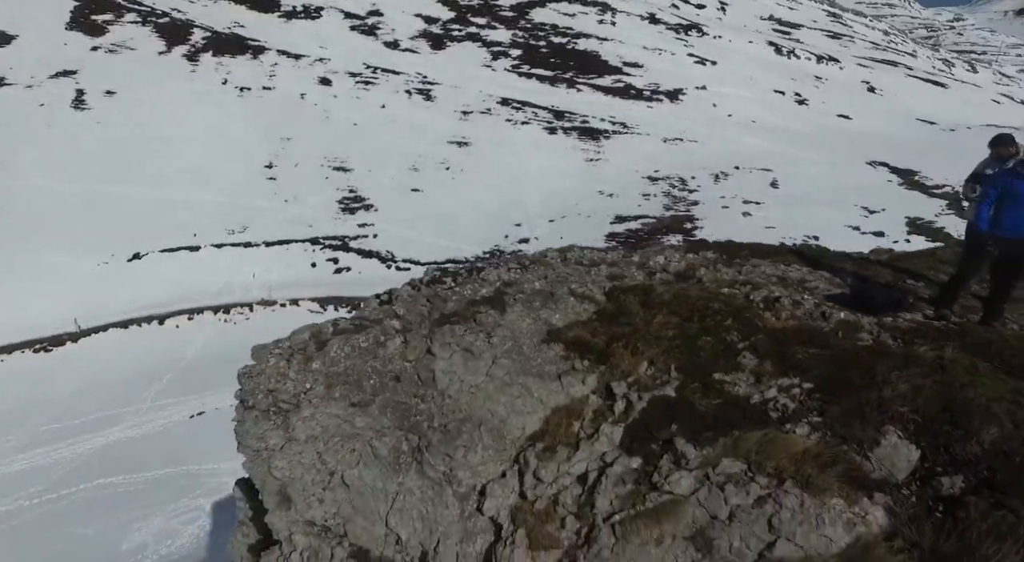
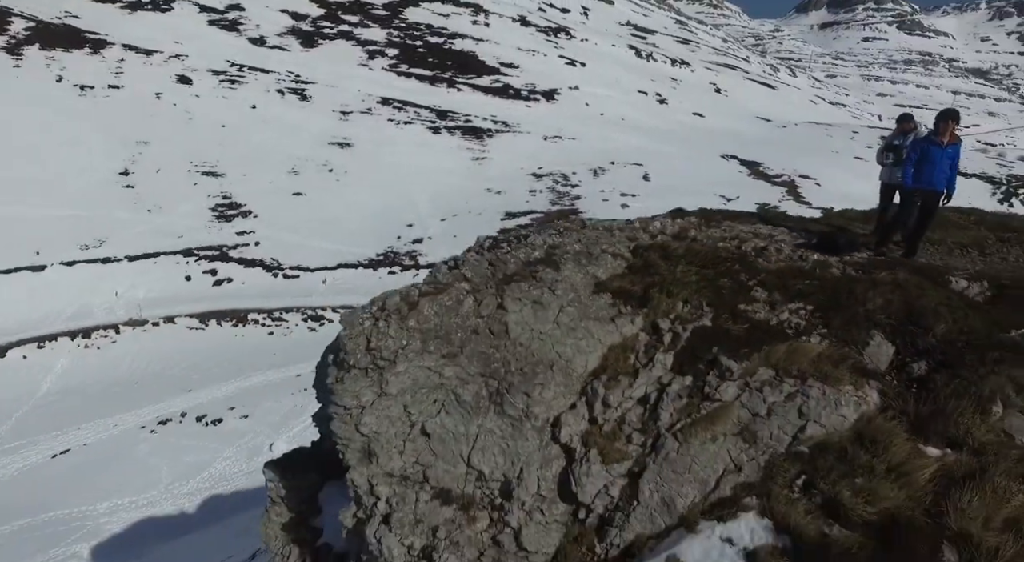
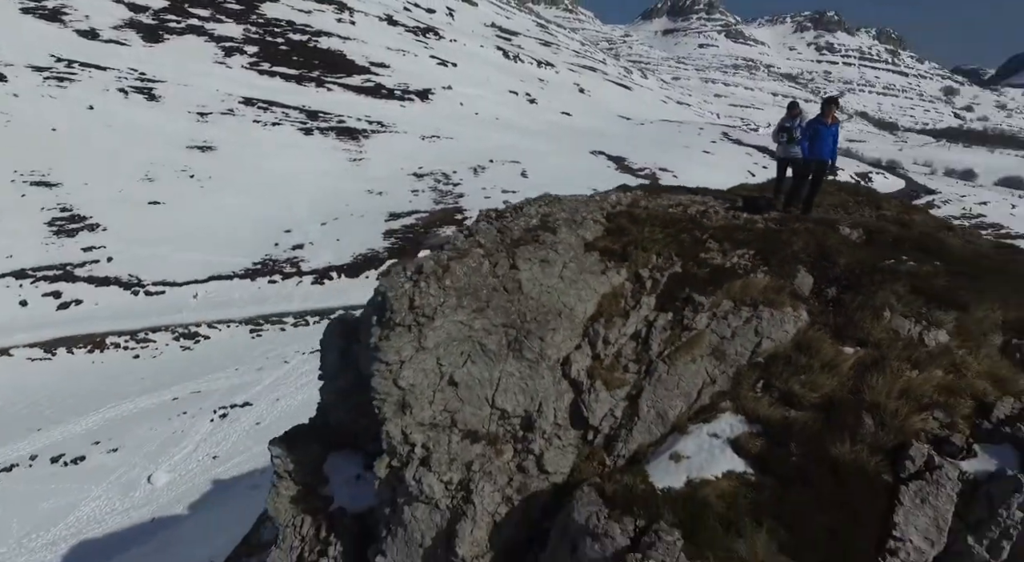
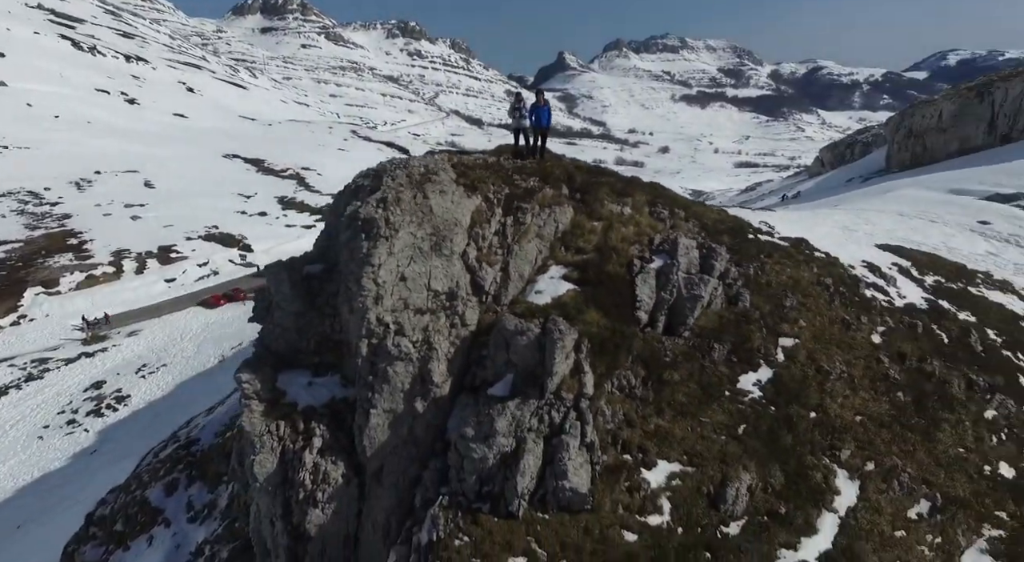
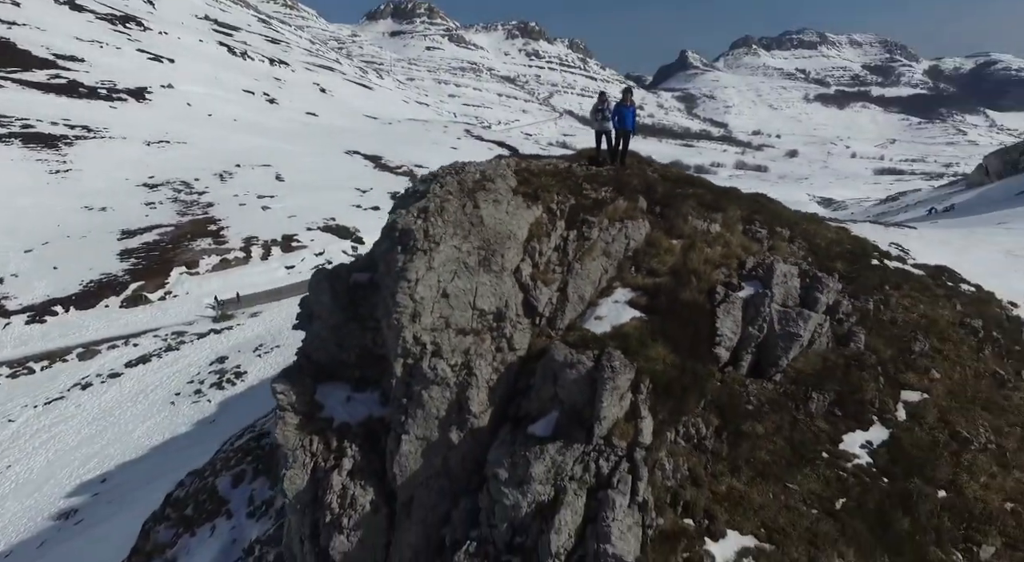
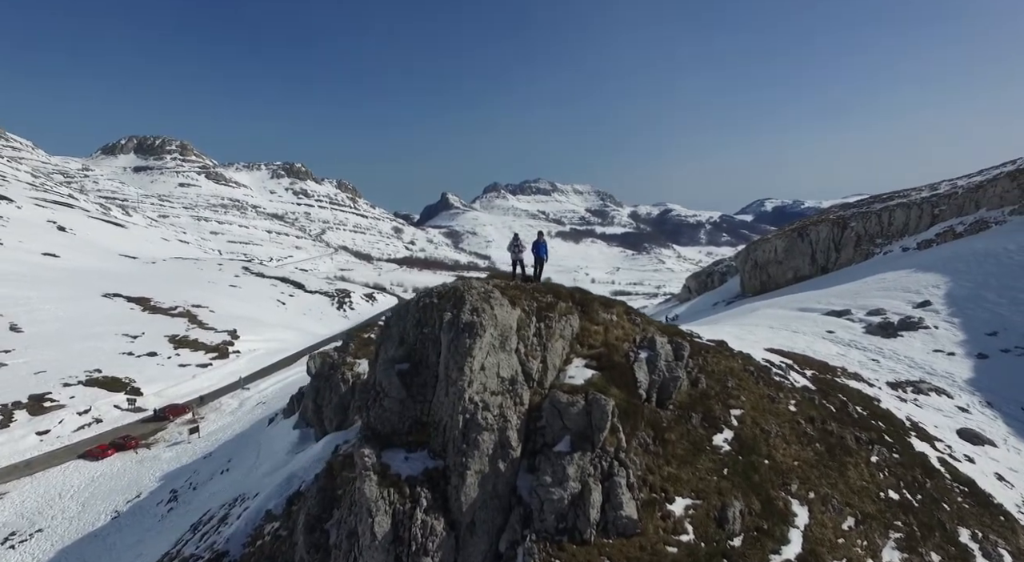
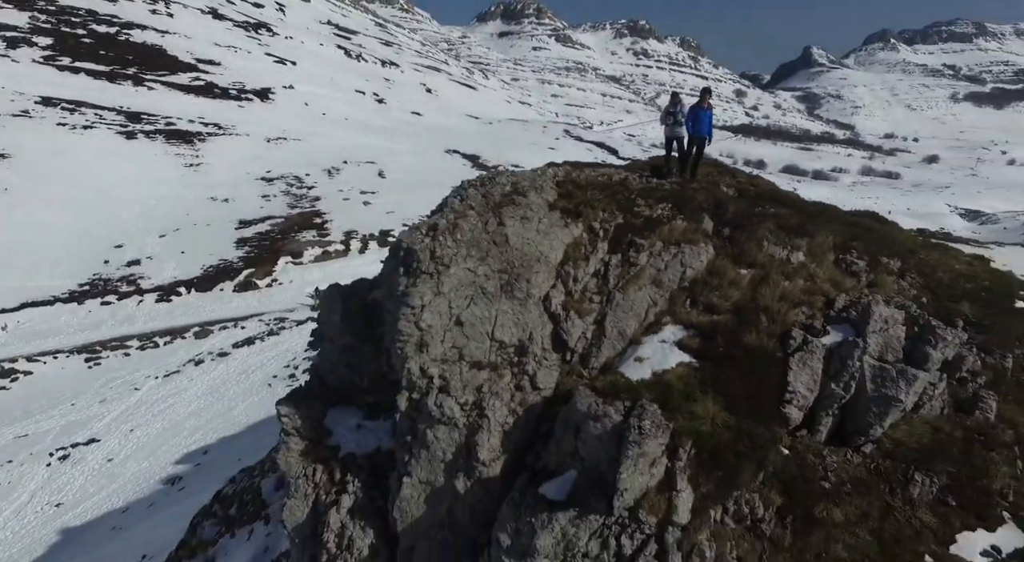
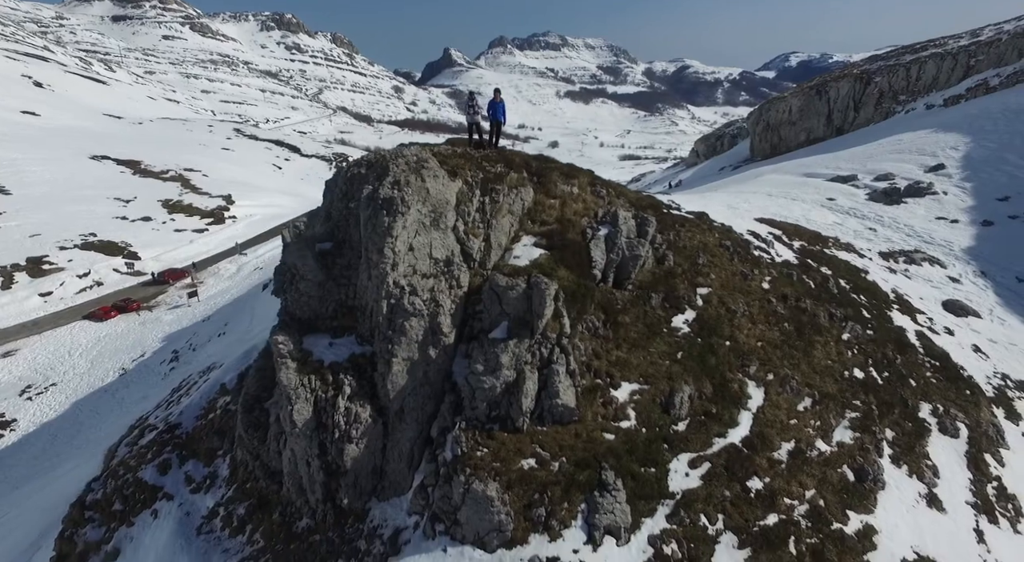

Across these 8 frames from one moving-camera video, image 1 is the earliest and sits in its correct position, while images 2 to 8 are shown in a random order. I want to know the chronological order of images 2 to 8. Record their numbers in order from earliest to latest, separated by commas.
2, 3, 7, 5, 4, 8, 6
